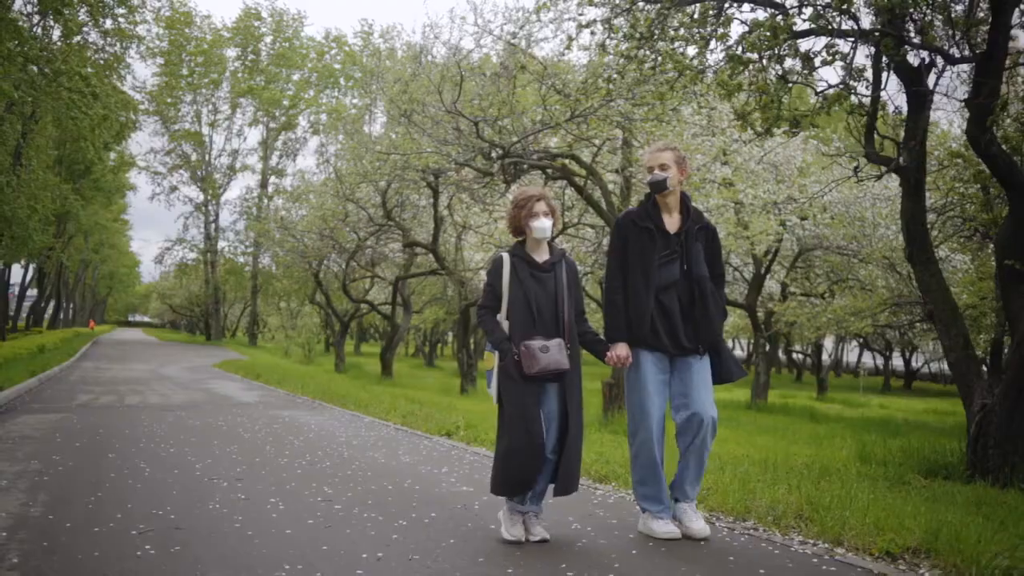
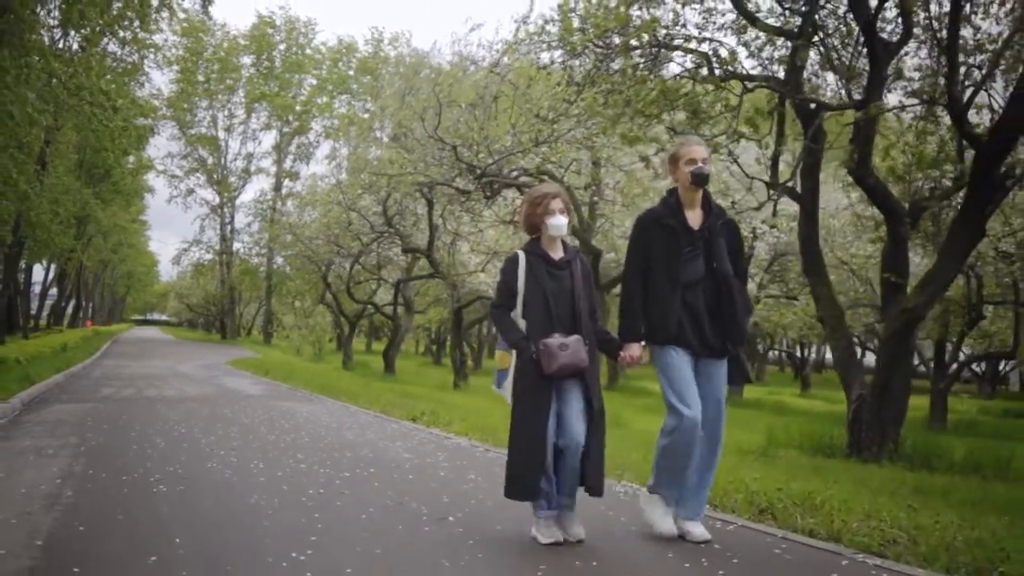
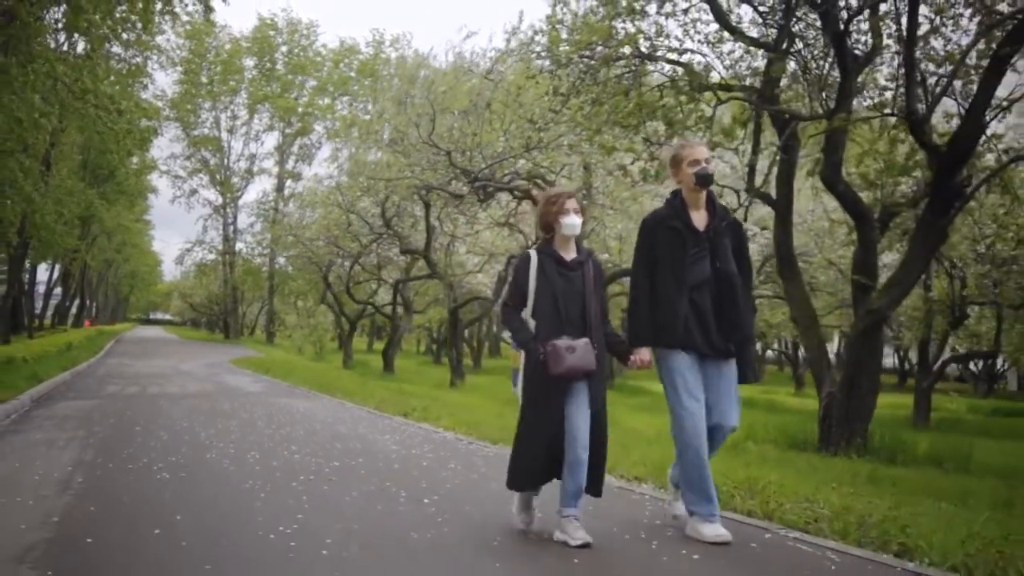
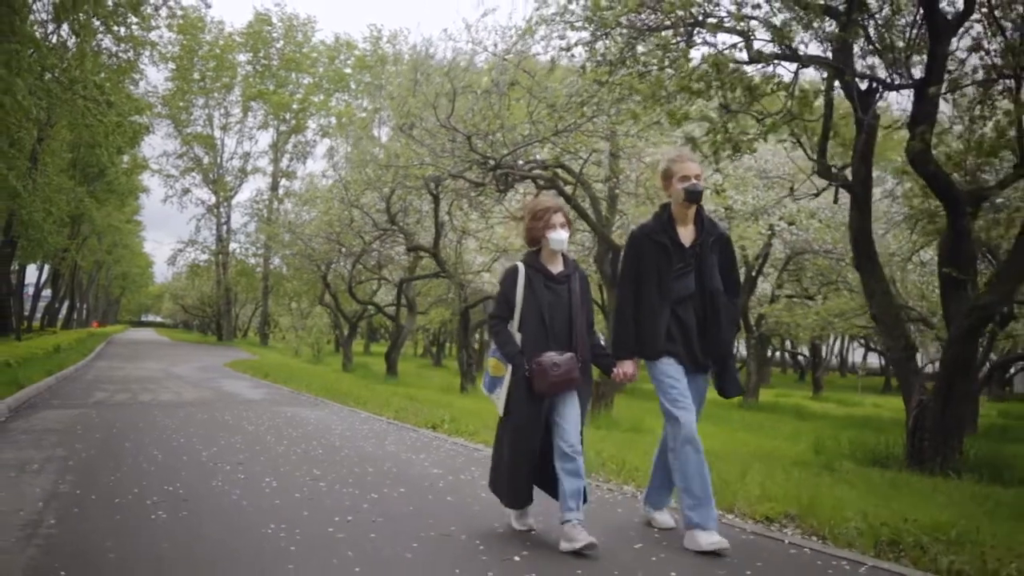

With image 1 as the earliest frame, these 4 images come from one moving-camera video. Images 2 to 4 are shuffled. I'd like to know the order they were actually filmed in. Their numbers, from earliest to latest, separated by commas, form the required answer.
4, 2, 3
